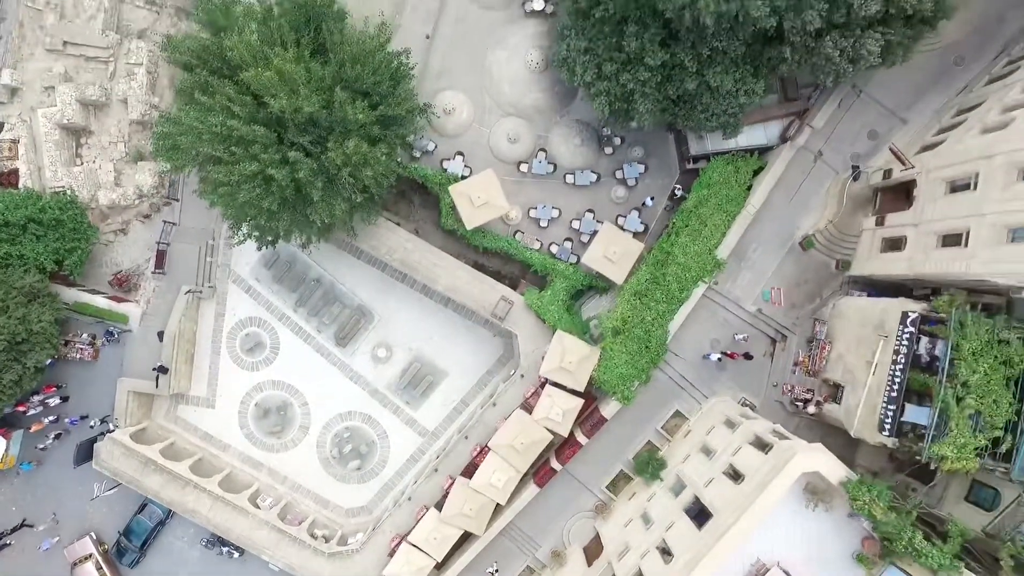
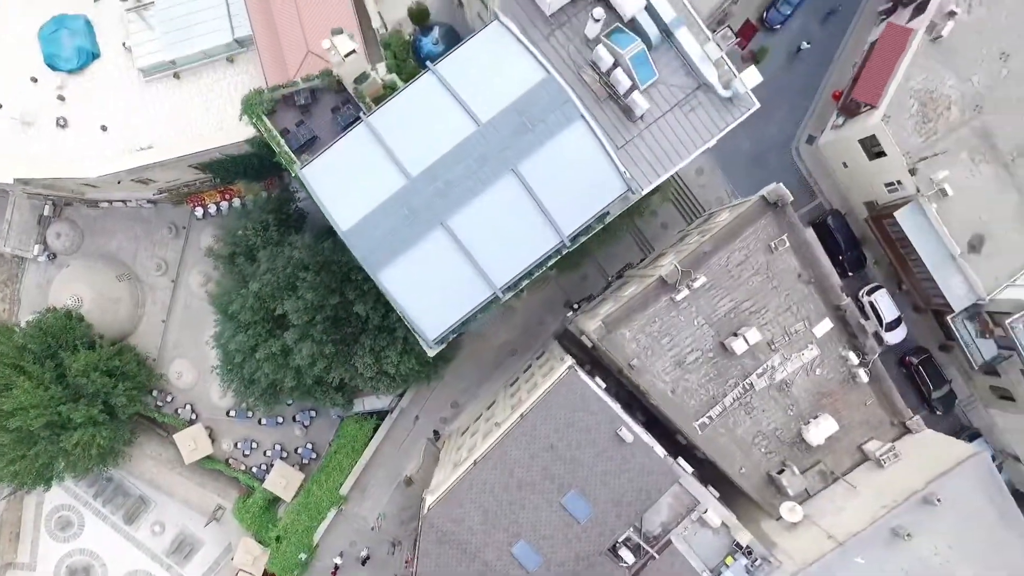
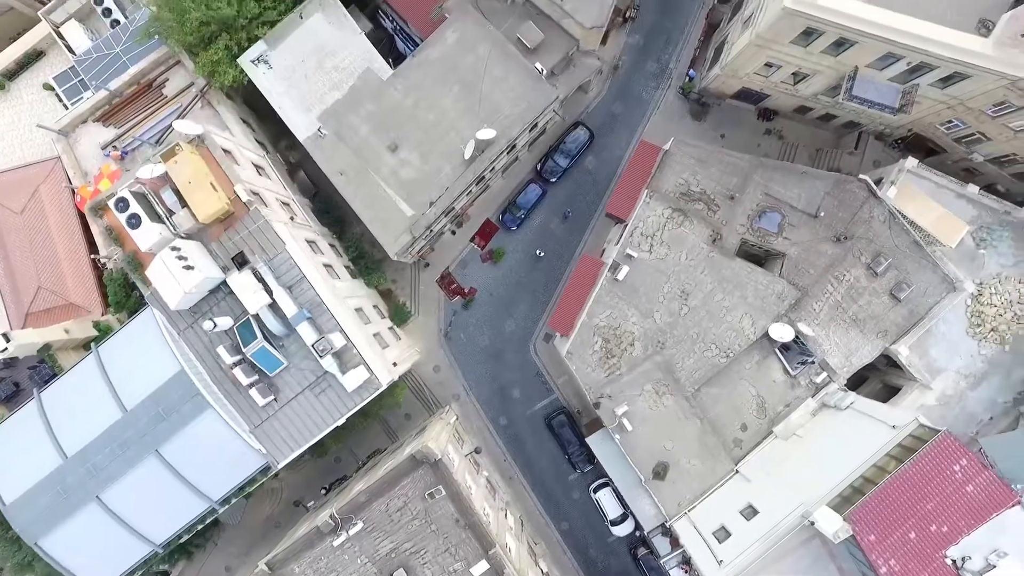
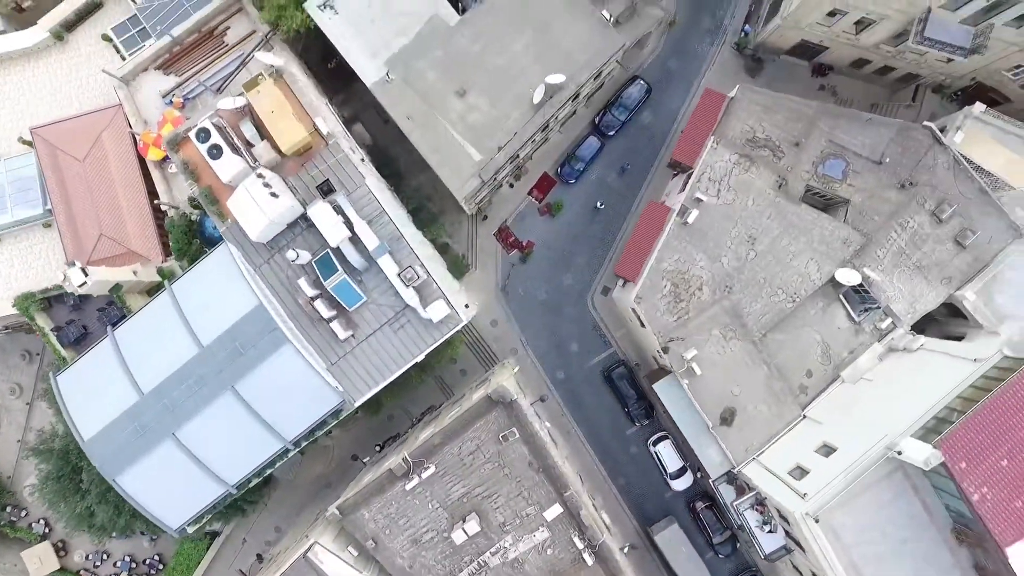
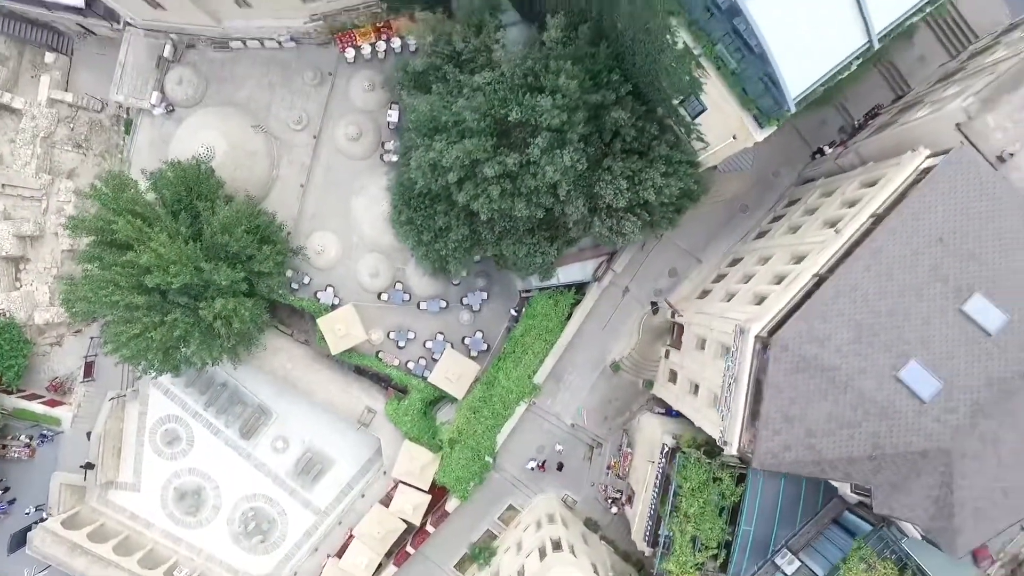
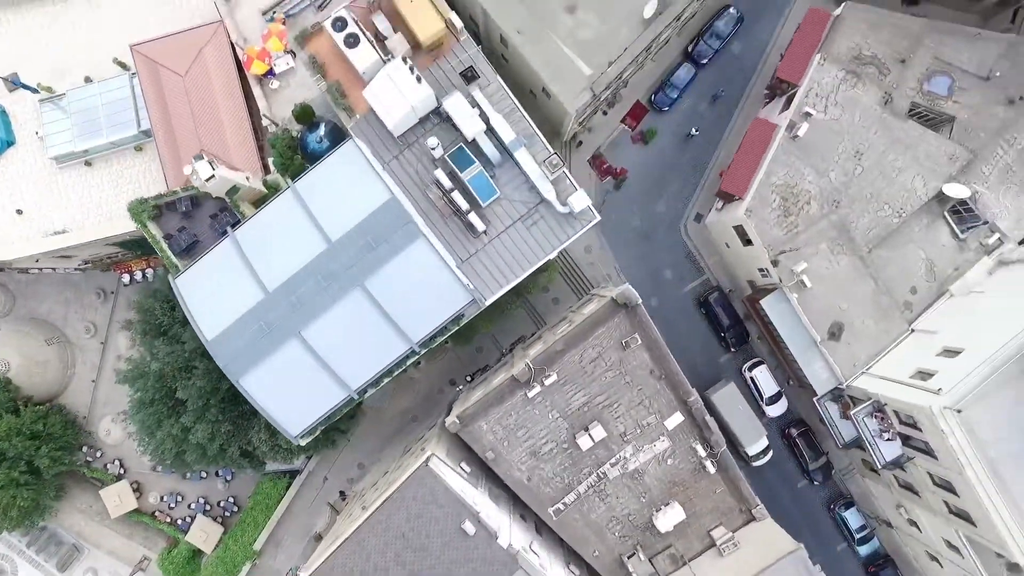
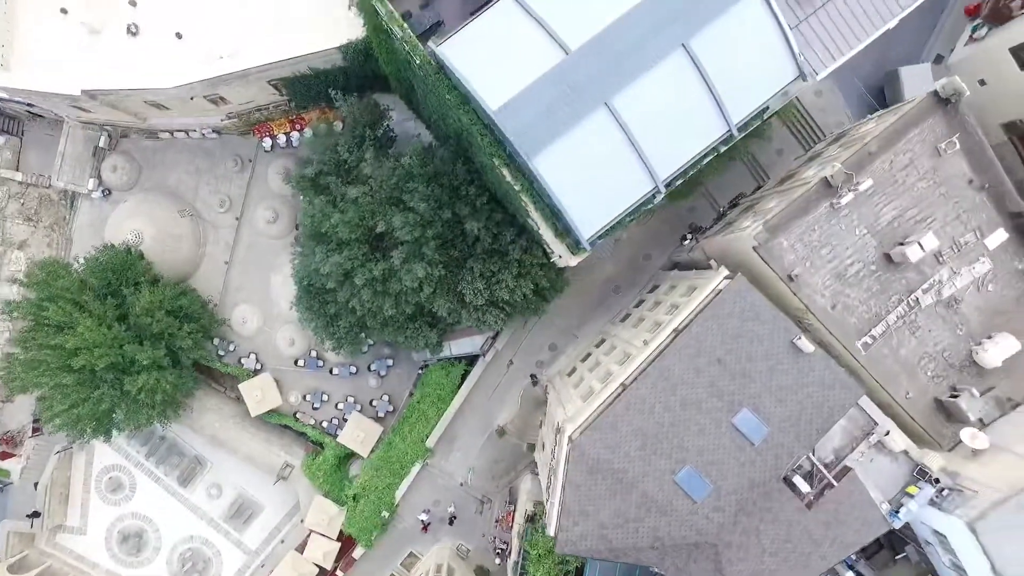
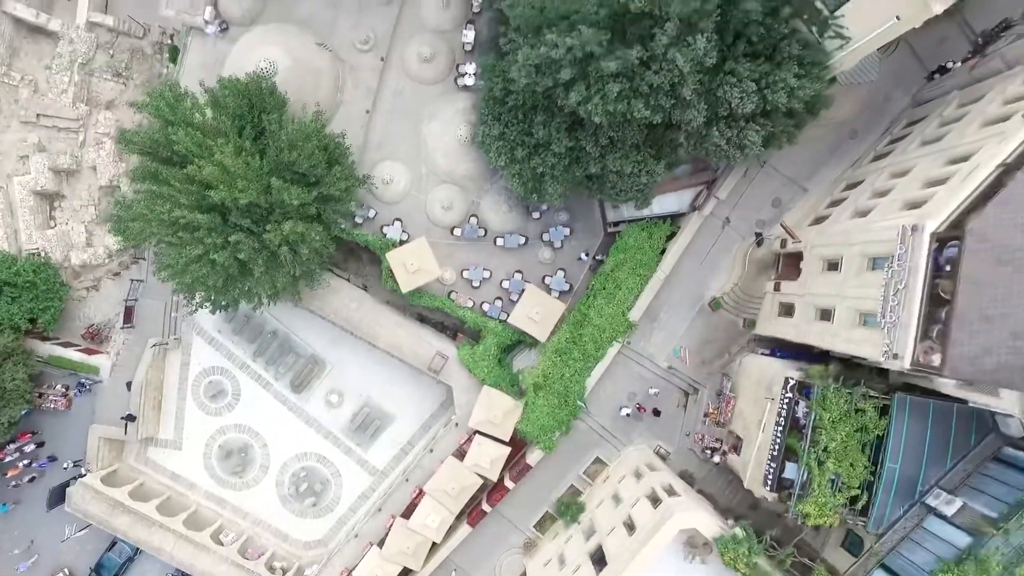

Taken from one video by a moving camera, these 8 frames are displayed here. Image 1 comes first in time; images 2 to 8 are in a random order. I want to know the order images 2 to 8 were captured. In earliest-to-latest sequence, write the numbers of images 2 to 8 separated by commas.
8, 5, 7, 2, 6, 4, 3
